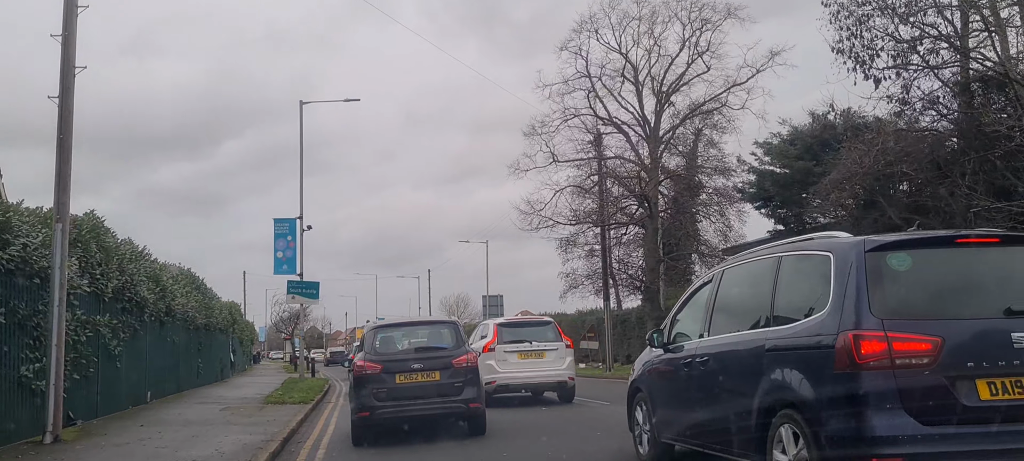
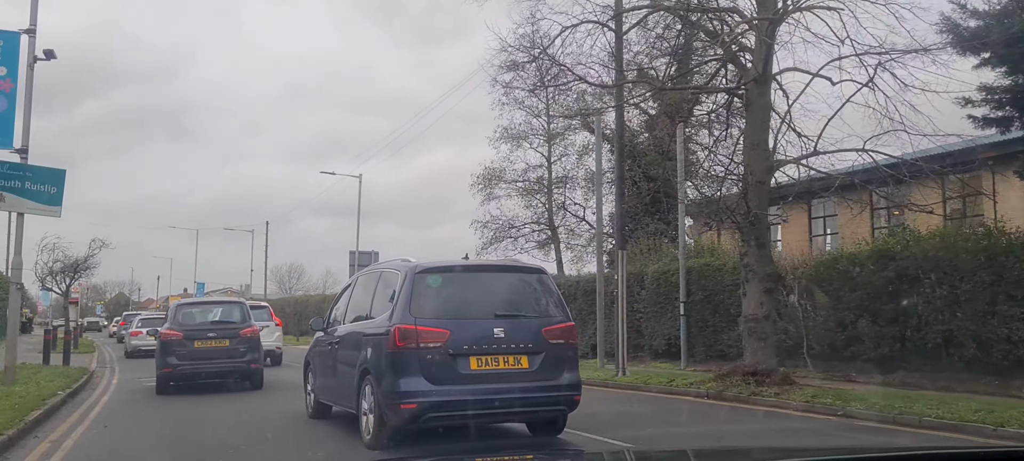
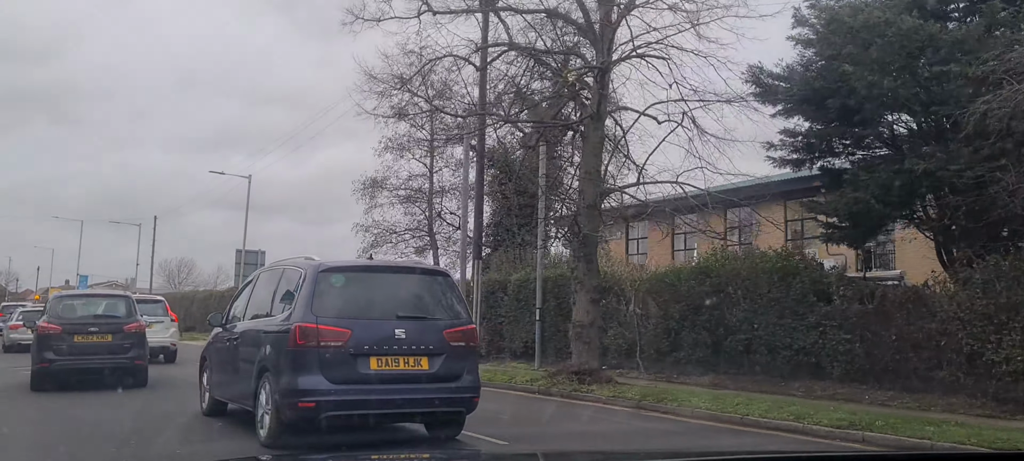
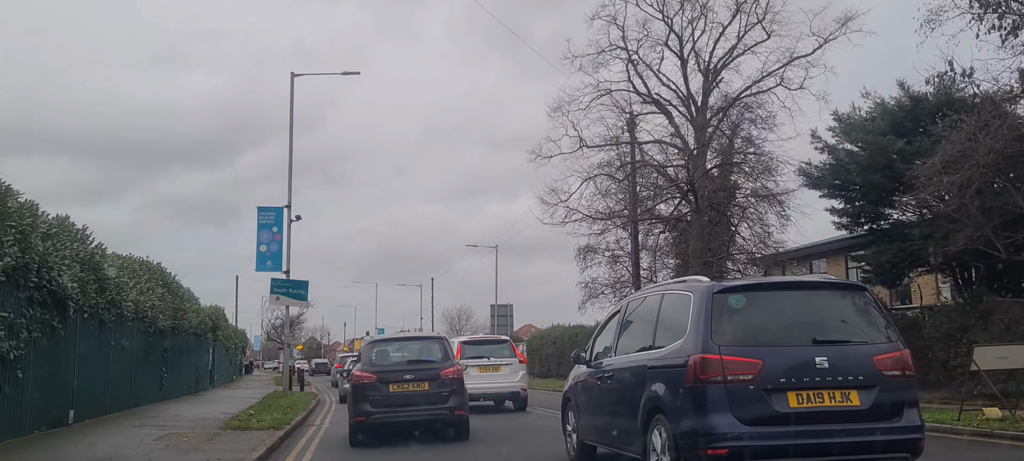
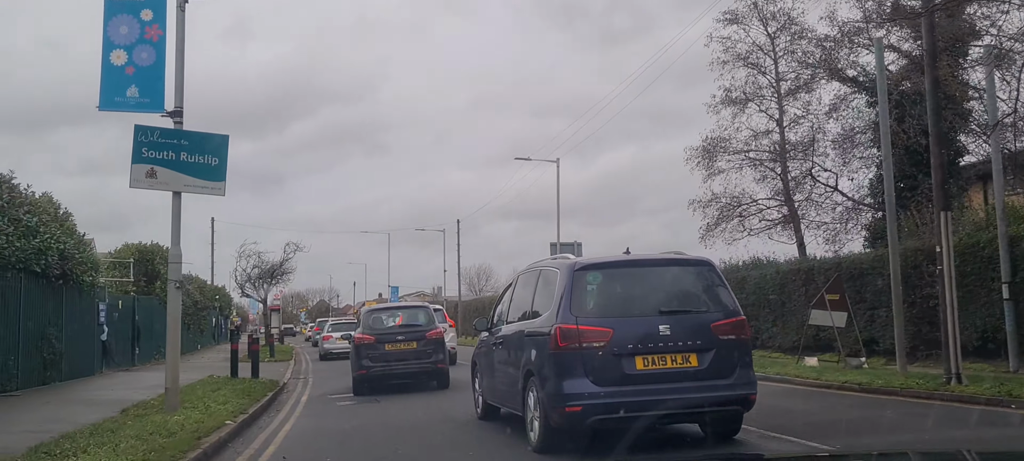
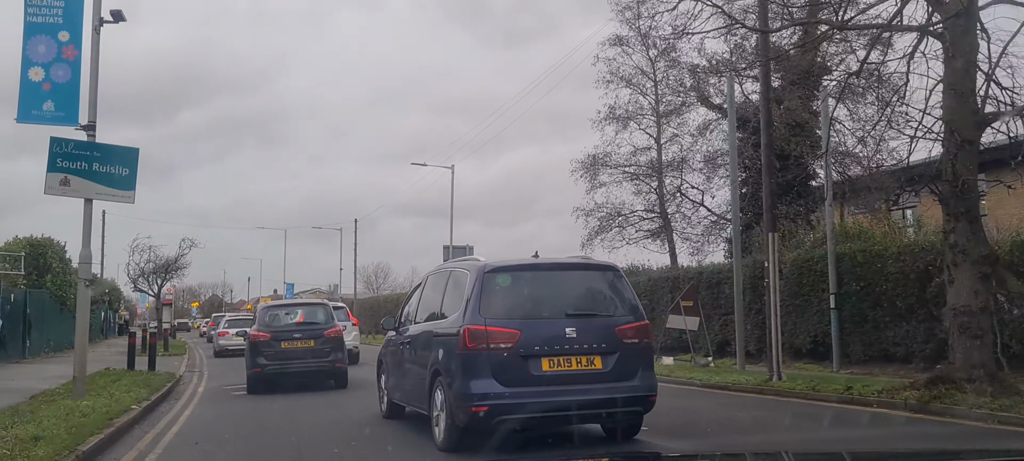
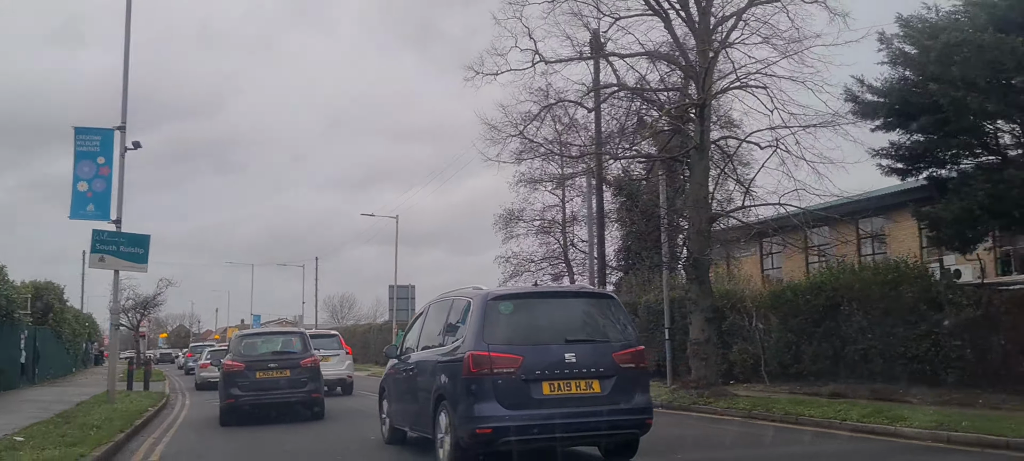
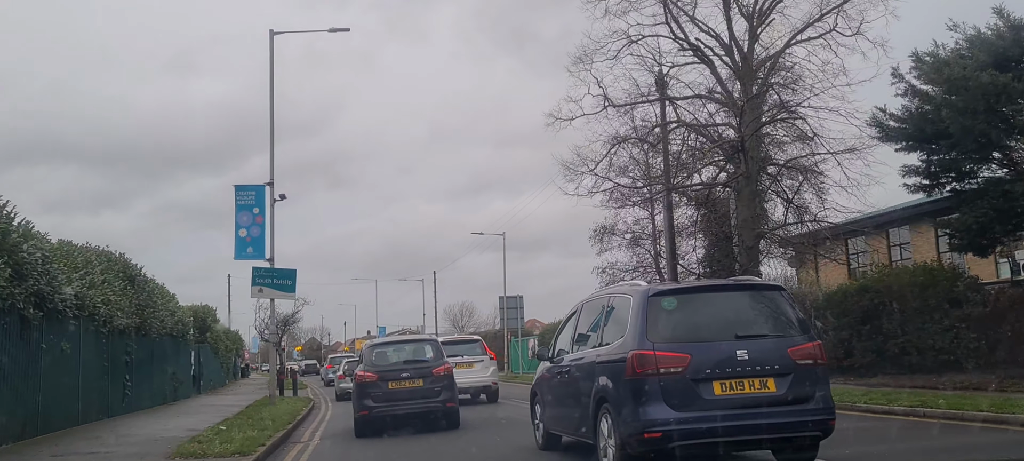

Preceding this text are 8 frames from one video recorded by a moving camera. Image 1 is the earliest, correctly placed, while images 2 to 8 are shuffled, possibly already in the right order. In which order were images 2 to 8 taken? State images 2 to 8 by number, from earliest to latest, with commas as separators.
4, 8, 7, 3, 2, 6, 5
